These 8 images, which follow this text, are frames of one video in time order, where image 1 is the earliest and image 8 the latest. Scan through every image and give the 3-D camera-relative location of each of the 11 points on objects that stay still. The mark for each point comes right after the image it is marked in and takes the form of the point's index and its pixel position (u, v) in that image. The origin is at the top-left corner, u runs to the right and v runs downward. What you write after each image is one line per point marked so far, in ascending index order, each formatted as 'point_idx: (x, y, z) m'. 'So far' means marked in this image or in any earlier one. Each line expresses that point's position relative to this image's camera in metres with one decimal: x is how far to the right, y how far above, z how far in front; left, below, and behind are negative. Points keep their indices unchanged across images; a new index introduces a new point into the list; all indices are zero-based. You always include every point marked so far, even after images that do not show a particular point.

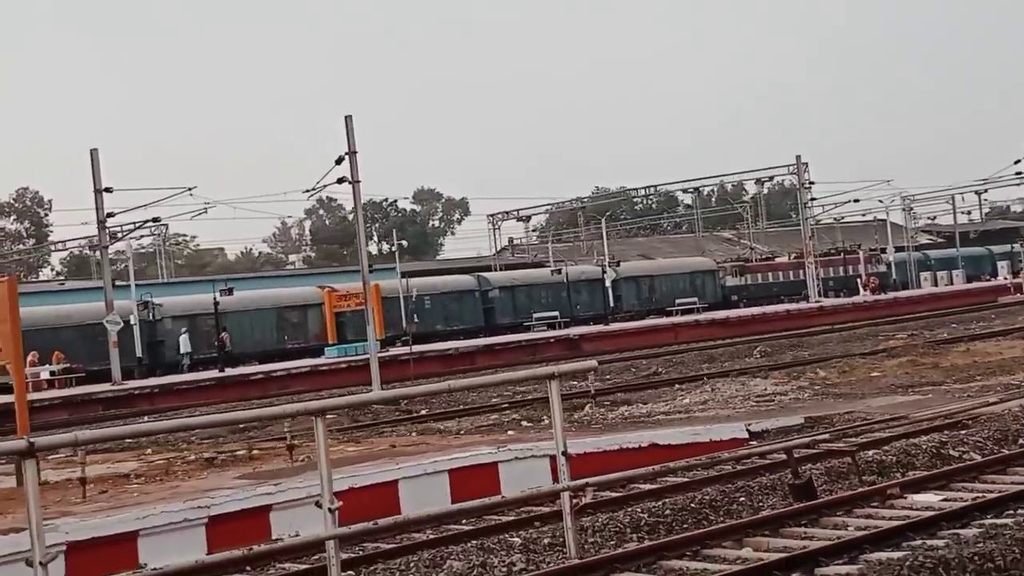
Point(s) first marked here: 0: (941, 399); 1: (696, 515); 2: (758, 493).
0: (+5.7, -1.5, +19.7) m
1: (+1.5, -1.9, +12.2) m
2: (+2.2, -1.8, +12.9) m
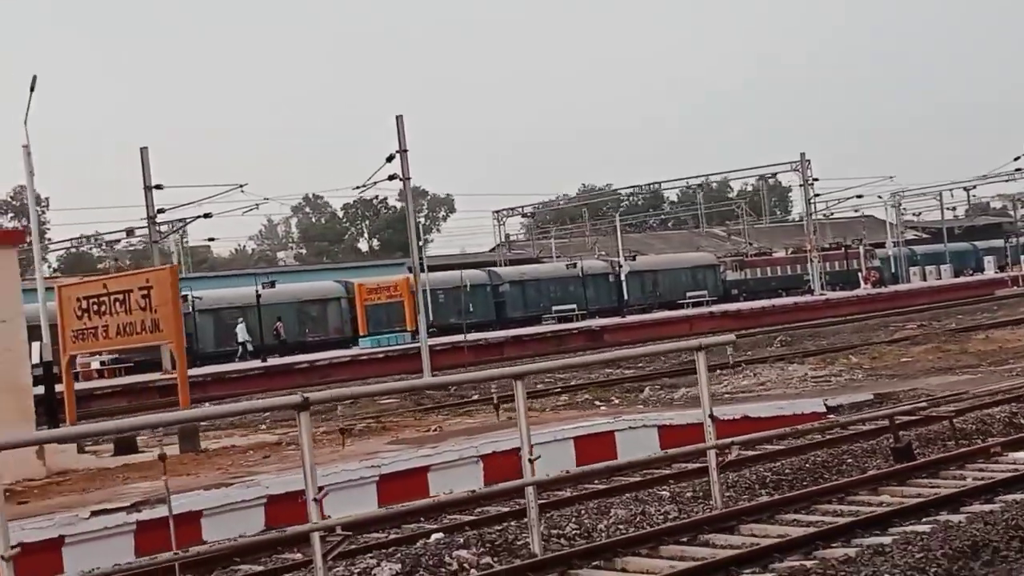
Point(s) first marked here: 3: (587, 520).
0: (+6.9, -1.3, +21.1) m
1: (+2.8, -1.7, +13.6) m
2: (+3.4, -1.6, +14.3) m
3: (+0.6, -1.8, +11.7) m
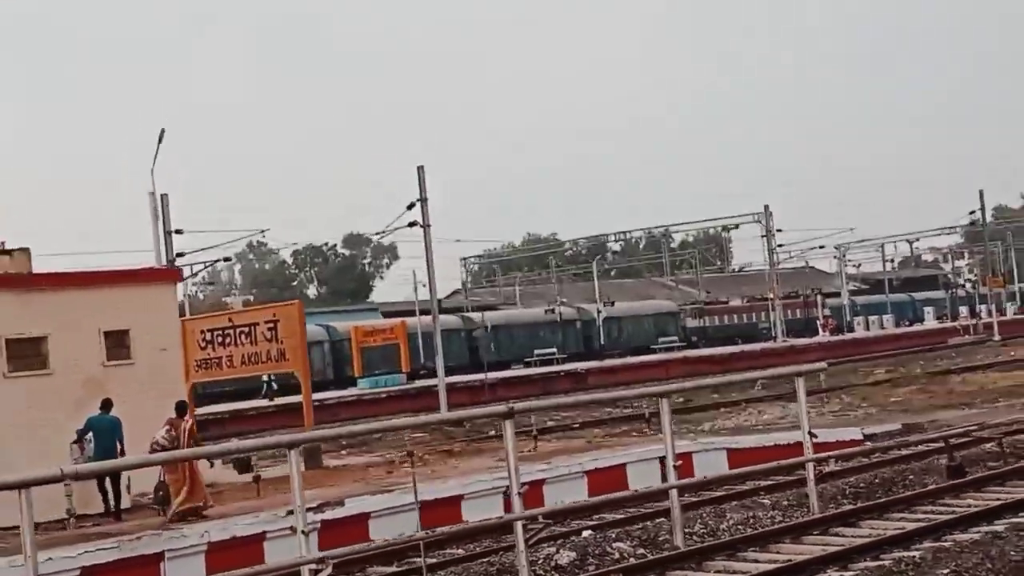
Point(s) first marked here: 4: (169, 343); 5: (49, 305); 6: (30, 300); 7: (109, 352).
0: (+7.7, -2.0, +23.2) m
1: (+3.9, -2.1, +15.5) m
2: (+4.5, -2.0, +16.2) m
3: (+1.8, -2.1, +13.6) m
4: (-3.6, -0.6, +15.6) m
5: (-4.6, -0.2, +14.7) m
6: (-4.8, -0.1, +14.6) m
7: (-4.2, -0.7, +15.2) m
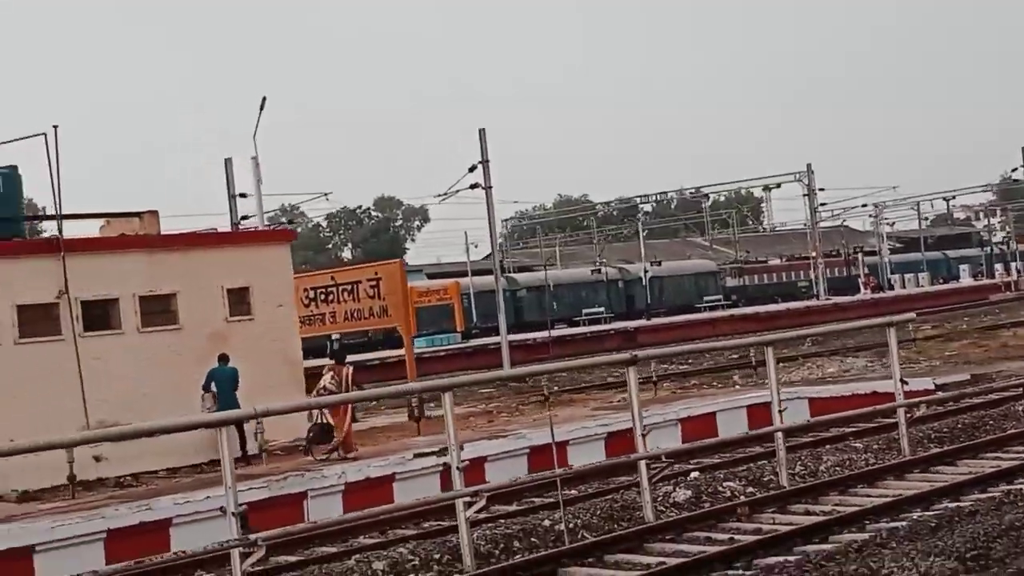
0: (+8.9, -1.2, +23.9) m
1: (+5.0, -1.6, +16.3) m
2: (+5.6, -1.5, +17.0) m
3: (+2.9, -1.7, +14.4) m
4: (-2.5, -0.1, +16.5) m
5: (-3.6, +0.2, +15.6) m
6: (-3.7, +0.3, +15.5) m
7: (-3.1, -0.2, +16.0) m
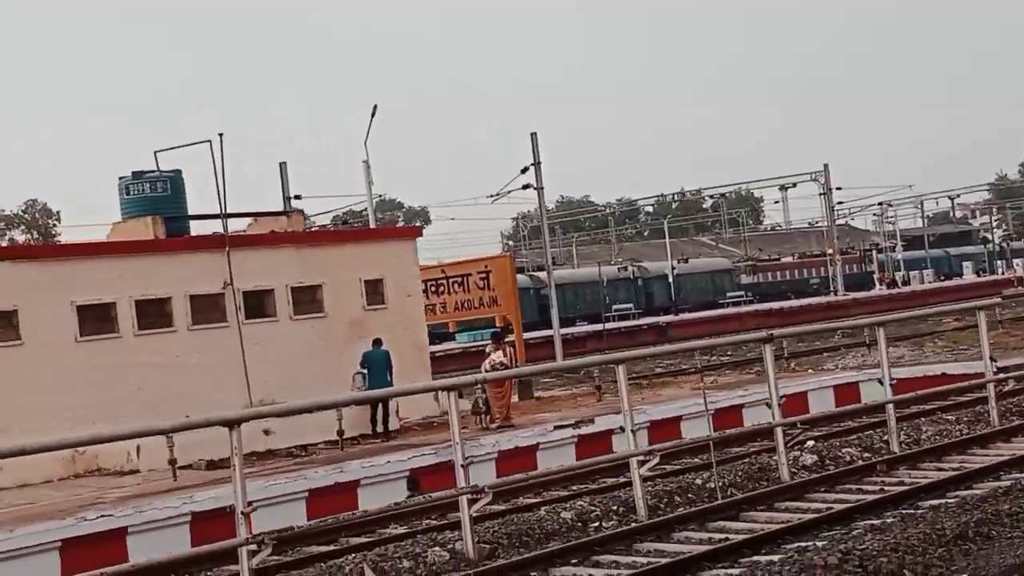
0: (+10.2, -1.0, +25.3) m
1: (+6.4, -1.4, +17.7) m
2: (+7.0, -1.3, +18.4) m
3: (+4.3, -1.5, +15.8) m
4: (-1.2, 0.0, +17.9) m
5: (-2.2, +0.3, +17.0) m
6: (-2.4, +0.4, +16.9) m
7: (-1.7, -0.1, +17.4) m
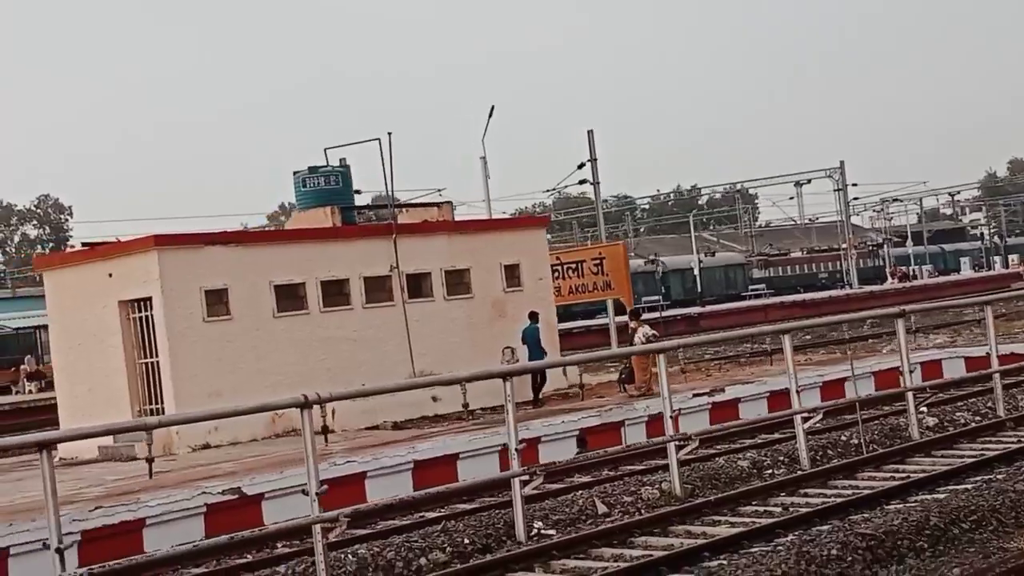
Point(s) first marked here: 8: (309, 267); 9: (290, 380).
0: (+11.8, -0.8, +27.2) m
1: (+8.0, -1.2, +19.6) m
2: (+8.6, -1.1, +20.3) m
3: (+5.9, -1.3, +17.6) m
4: (+0.4, +0.2, +19.6) m
5: (-0.5, +0.6, +18.8) m
6: (-0.7, +0.6, +18.6) m
7: (-0.1, +0.1, +19.2) m
8: (-2.3, +0.2, +17.0) m
9: (-2.5, -1.0, +16.6) m
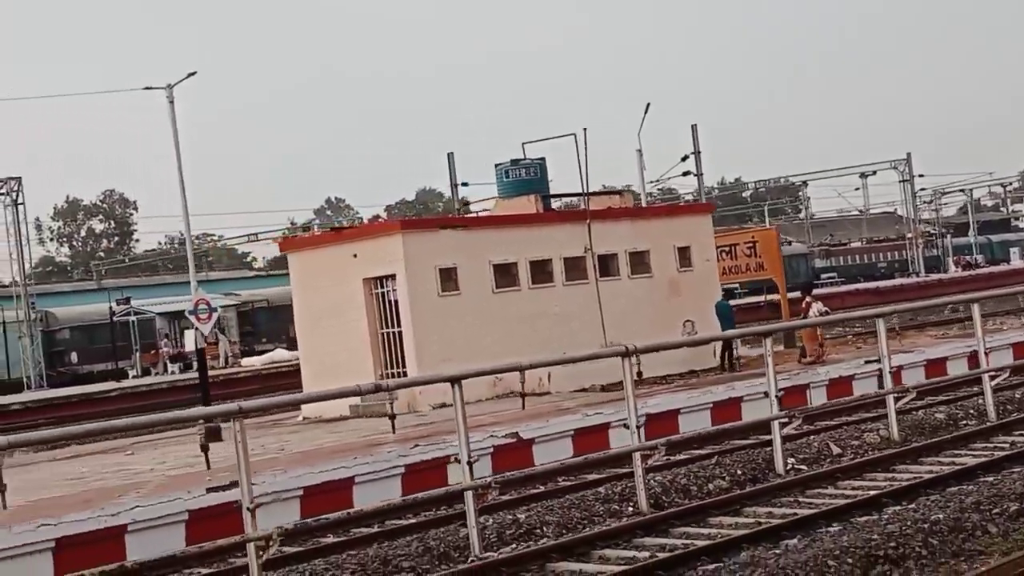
0: (+14.5, -0.5, +28.9) m
1: (+10.6, -0.9, +21.4) m
2: (+11.2, -0.8, +22.0) m
3: (+8.4, -1.0, +19.4) m
4: (+2.9, +0.5, +21.6) m
5: (+1.9, +0.8, +20.7) m
6: (+1.8, +0.9, +20.6) m
7: (+2.4, +0.4, +21.2) m
8: (+0.1, +0.5, +19.0) m
9: (-0.1, -0.8, +18.6) m
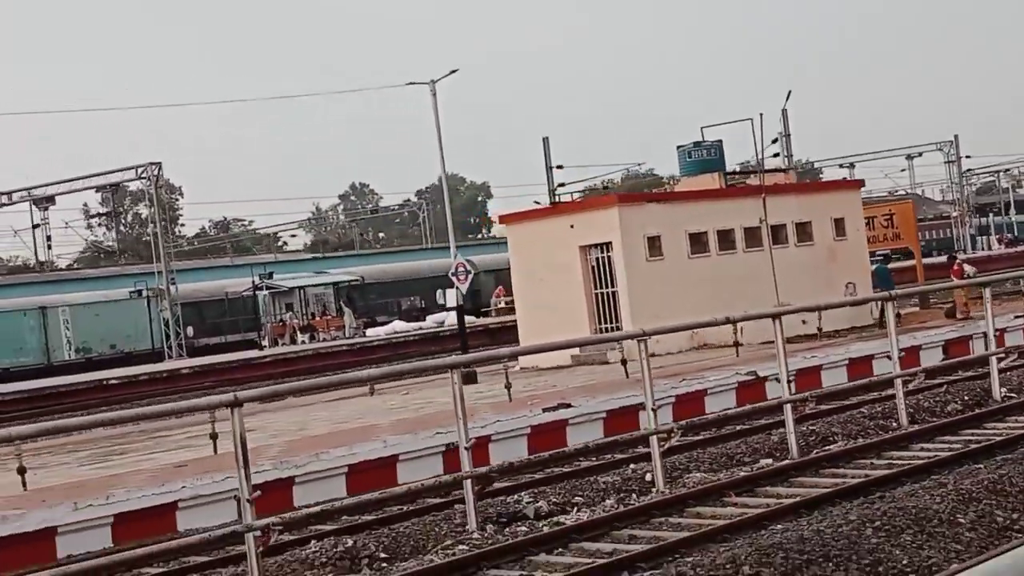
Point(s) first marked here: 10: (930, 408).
0: (+17.3, +0.2, +31.4) m
1: (+13.4, -0.3, +23.8) m
2: (+14.0, -0.2, +24.5) m
3: (+11.2, -0.5, +21.9) m
4: (+5.8, +1.0, +24.1) m
5: (+4.7, +1.4, +23.3) m
6: (+4.6, +1.4, +23.1) m
7: (+5.2, +0.9, +23.7) m
8: (+2.9, +1.0, +21.5) m
9: (+2.7, -0.3, +21.2) m
10: (+4.2, -1.2, +14.8) m
